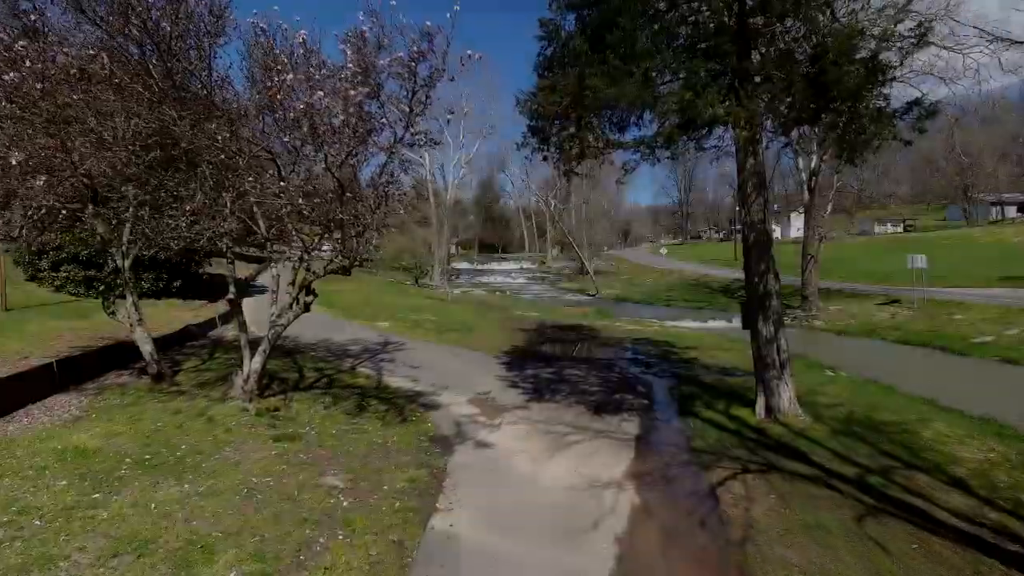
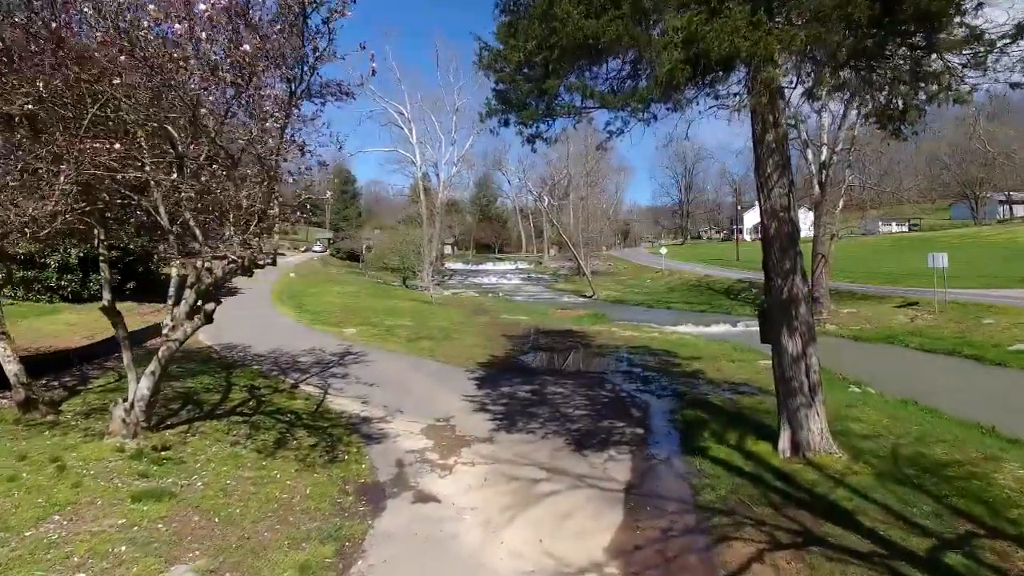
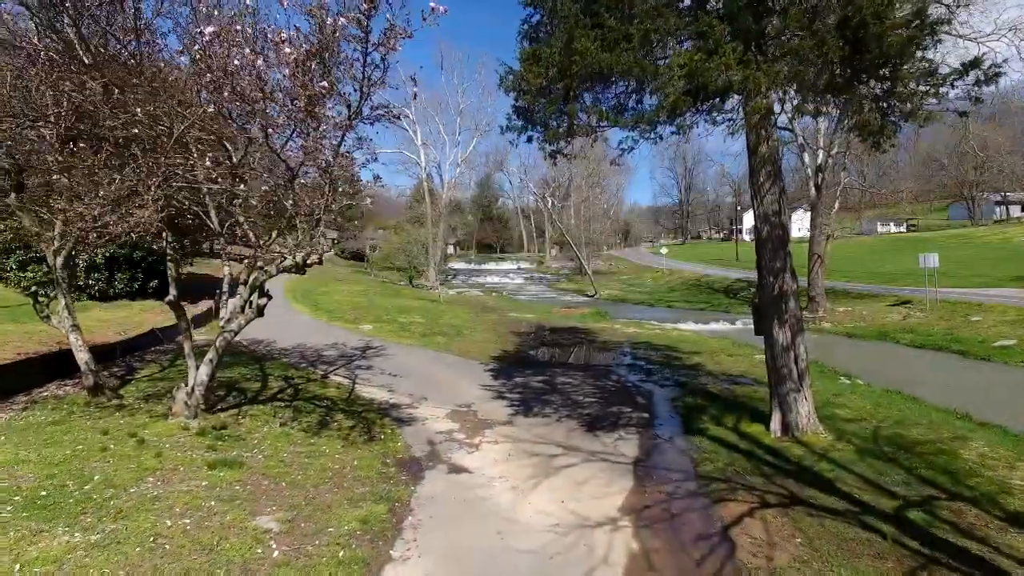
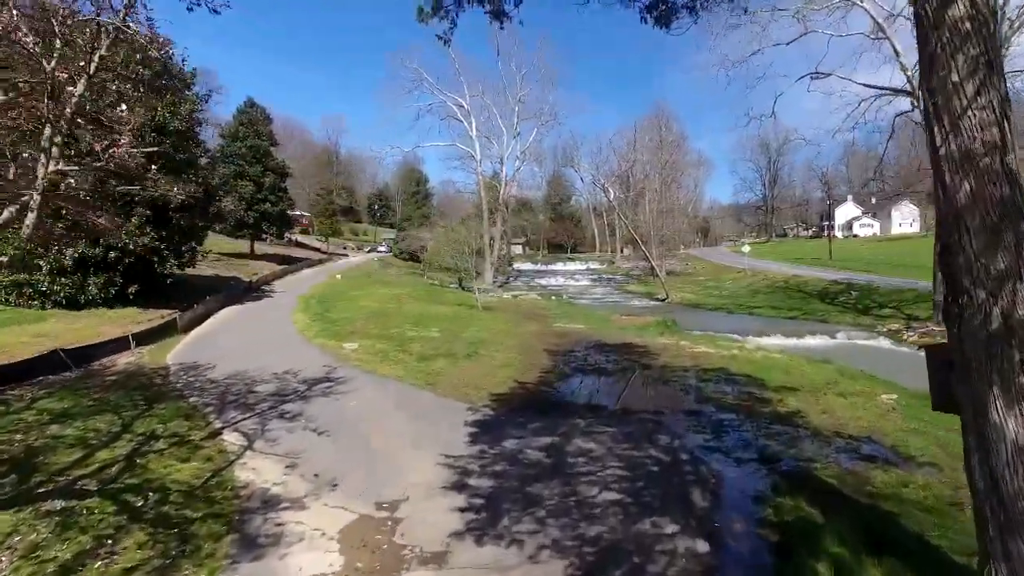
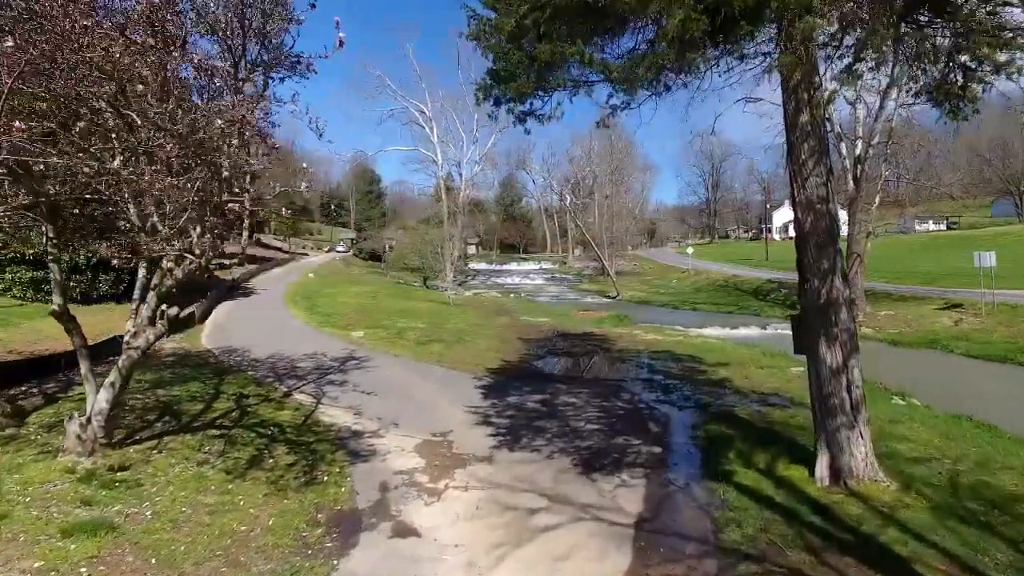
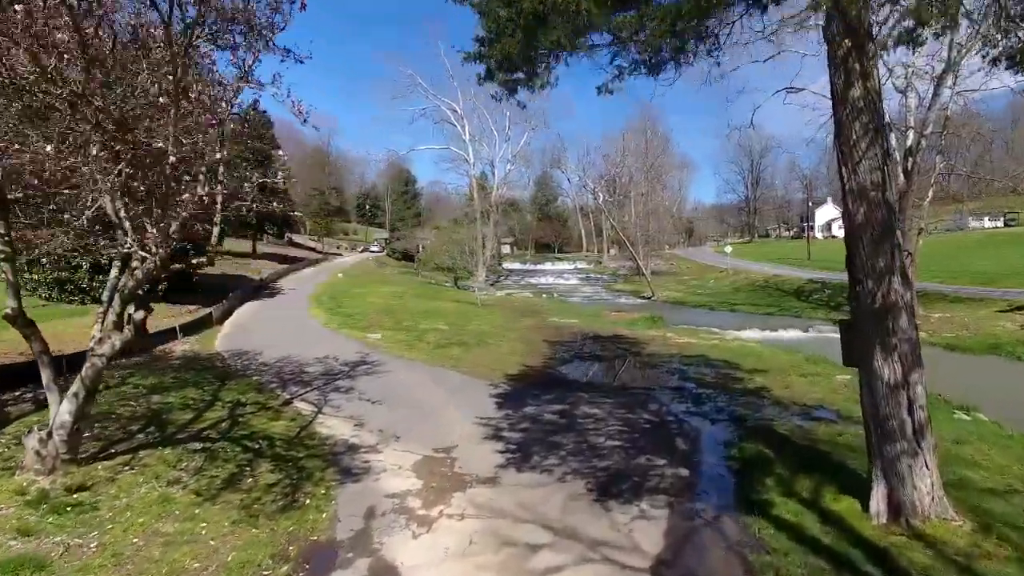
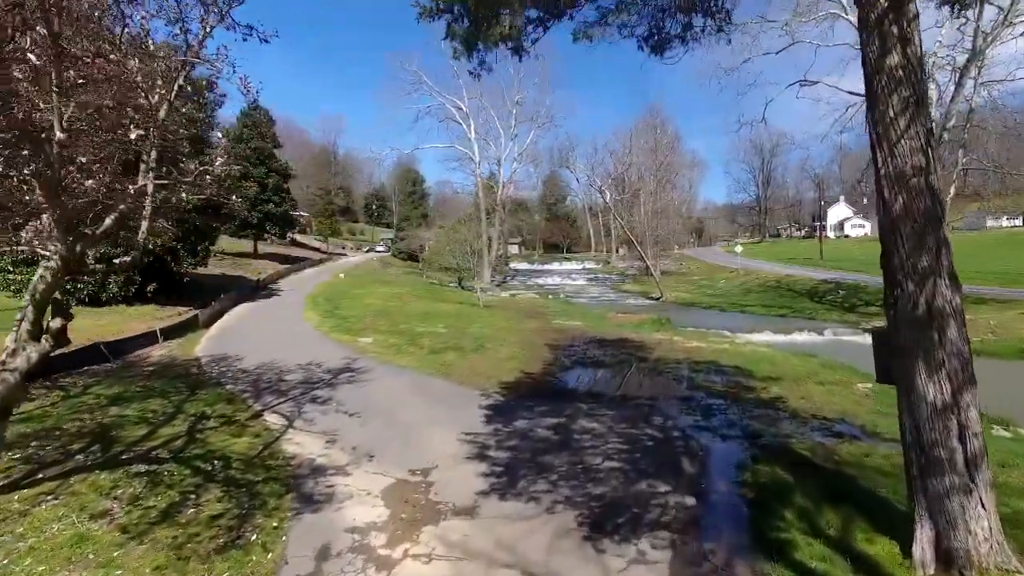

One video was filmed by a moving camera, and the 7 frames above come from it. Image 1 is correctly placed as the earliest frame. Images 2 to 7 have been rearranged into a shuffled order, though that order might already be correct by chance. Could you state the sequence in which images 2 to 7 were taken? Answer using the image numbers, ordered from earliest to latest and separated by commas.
3, 2, 5, 6, 7, 4
